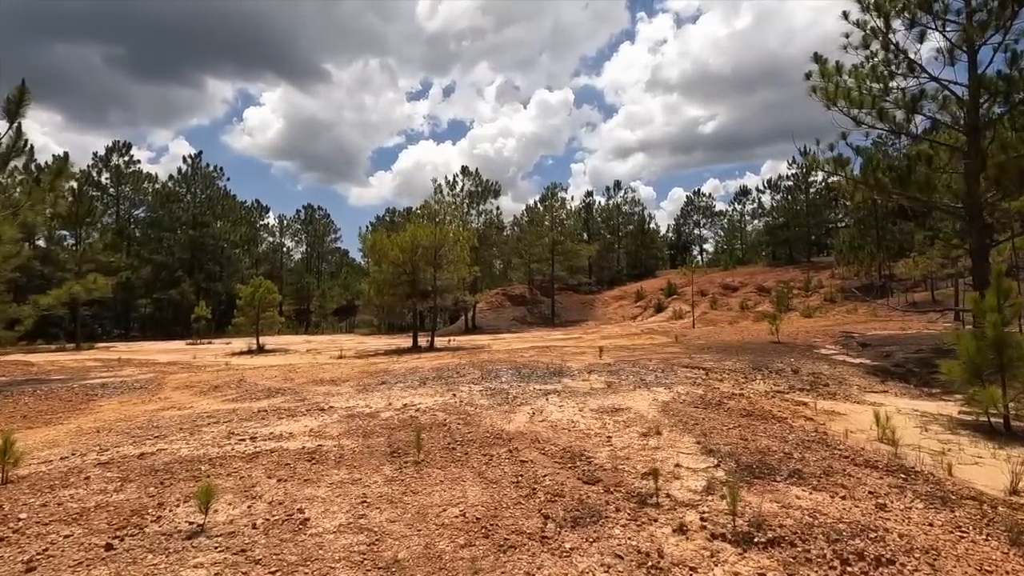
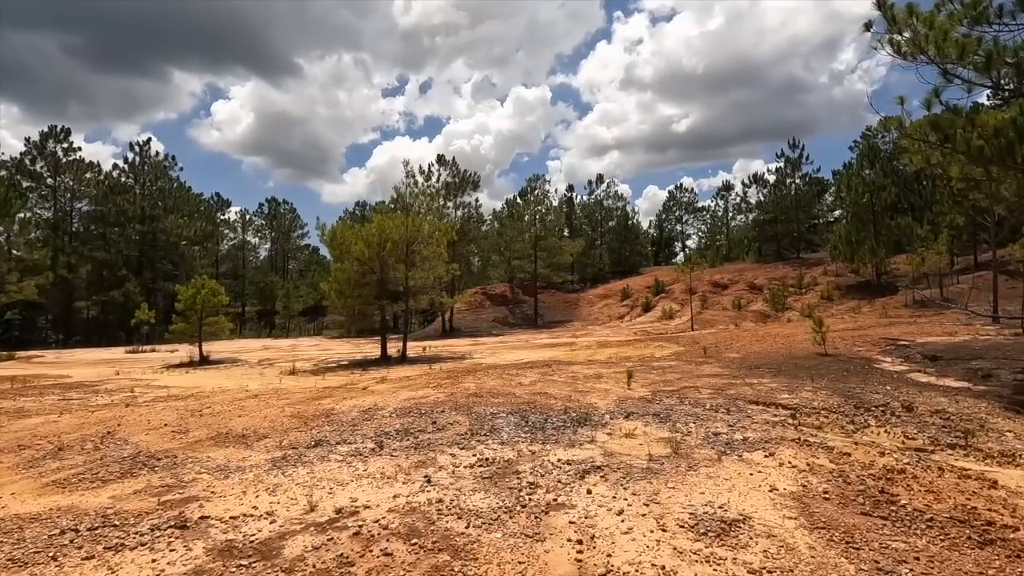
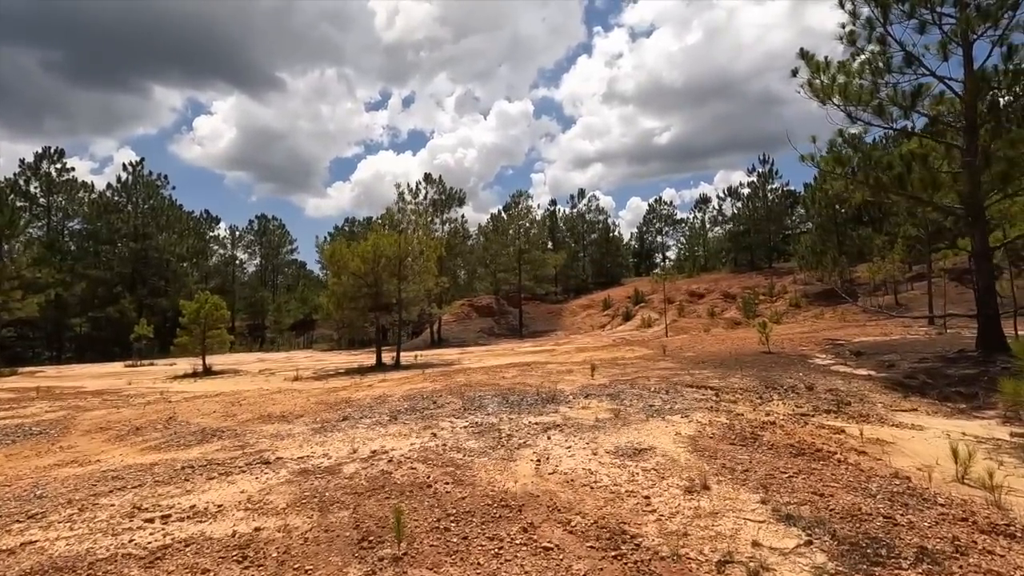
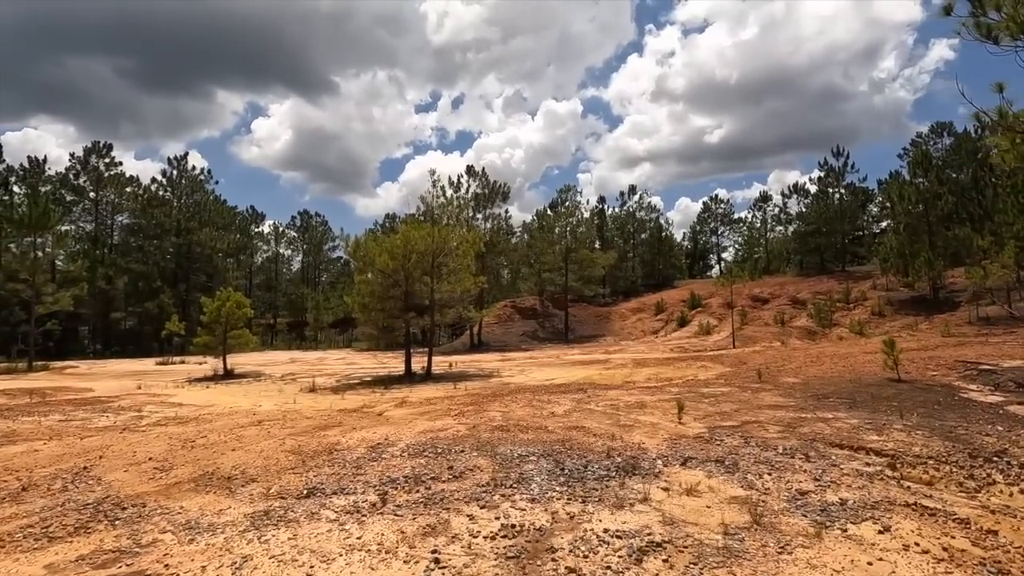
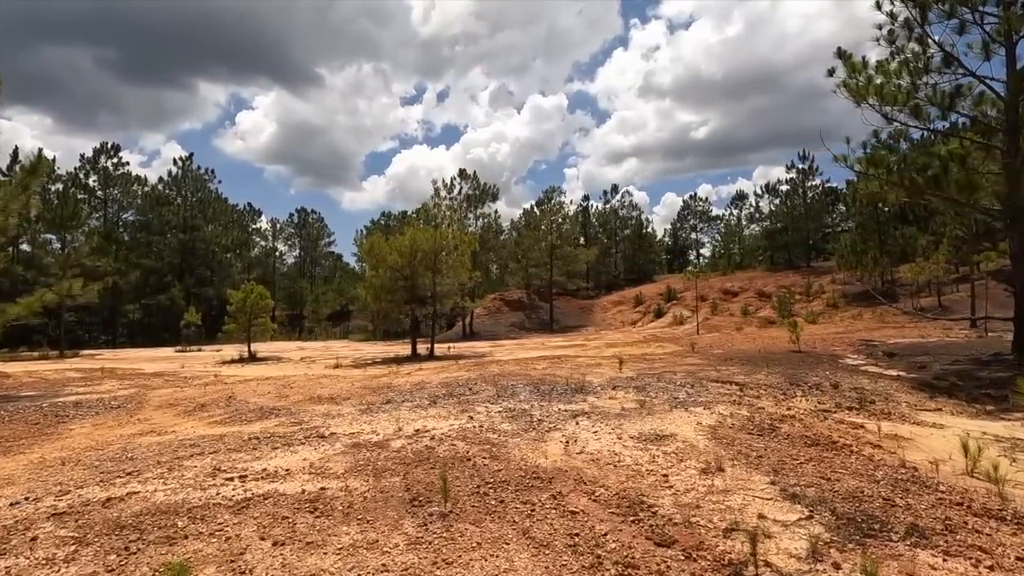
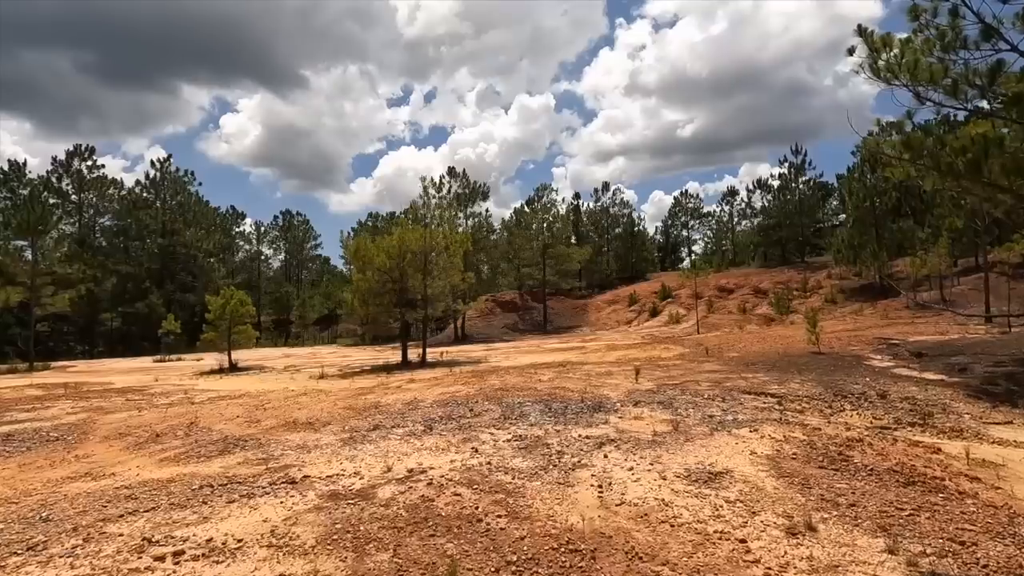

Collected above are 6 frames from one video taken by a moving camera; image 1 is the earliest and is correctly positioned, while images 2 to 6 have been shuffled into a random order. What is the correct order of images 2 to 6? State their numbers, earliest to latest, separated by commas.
5, 3, 6, 2, 4
